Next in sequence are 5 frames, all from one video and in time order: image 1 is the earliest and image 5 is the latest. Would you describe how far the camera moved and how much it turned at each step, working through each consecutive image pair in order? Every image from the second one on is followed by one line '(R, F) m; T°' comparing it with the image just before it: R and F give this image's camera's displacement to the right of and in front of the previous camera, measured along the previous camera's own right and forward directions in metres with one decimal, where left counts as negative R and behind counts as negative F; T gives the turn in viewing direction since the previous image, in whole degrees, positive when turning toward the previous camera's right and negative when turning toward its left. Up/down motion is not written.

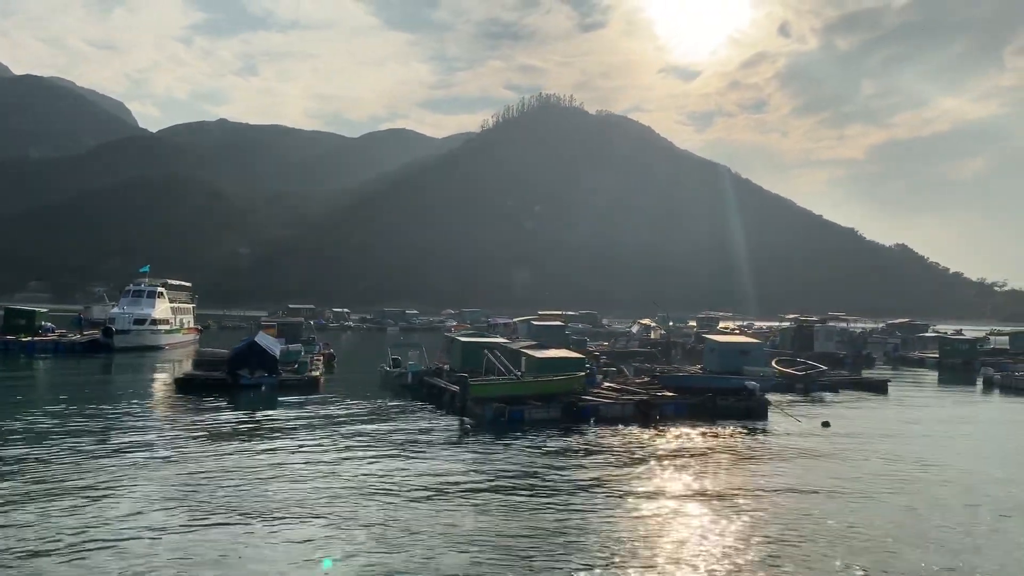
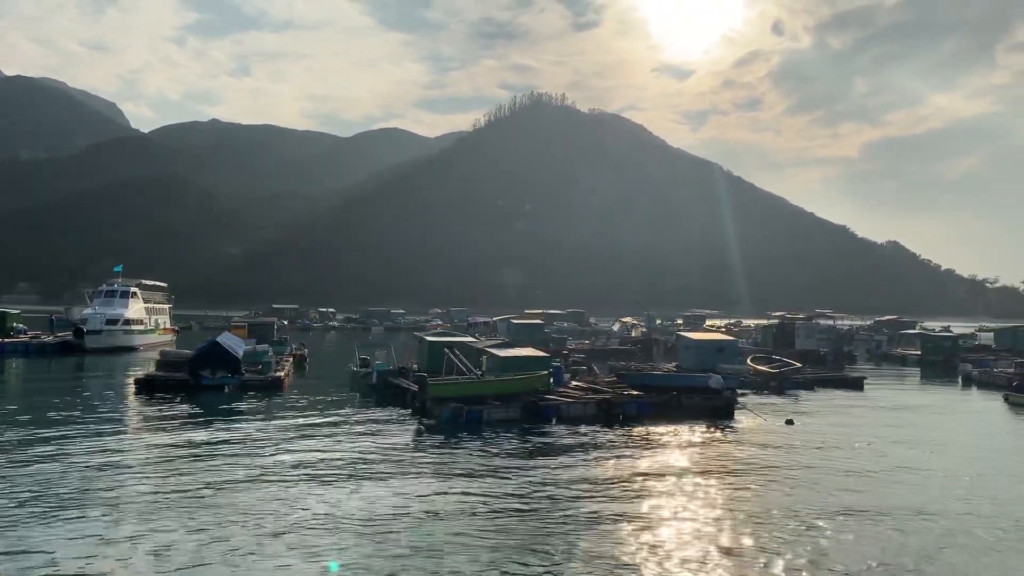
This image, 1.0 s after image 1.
(+1.2, +0.5) m; 0°
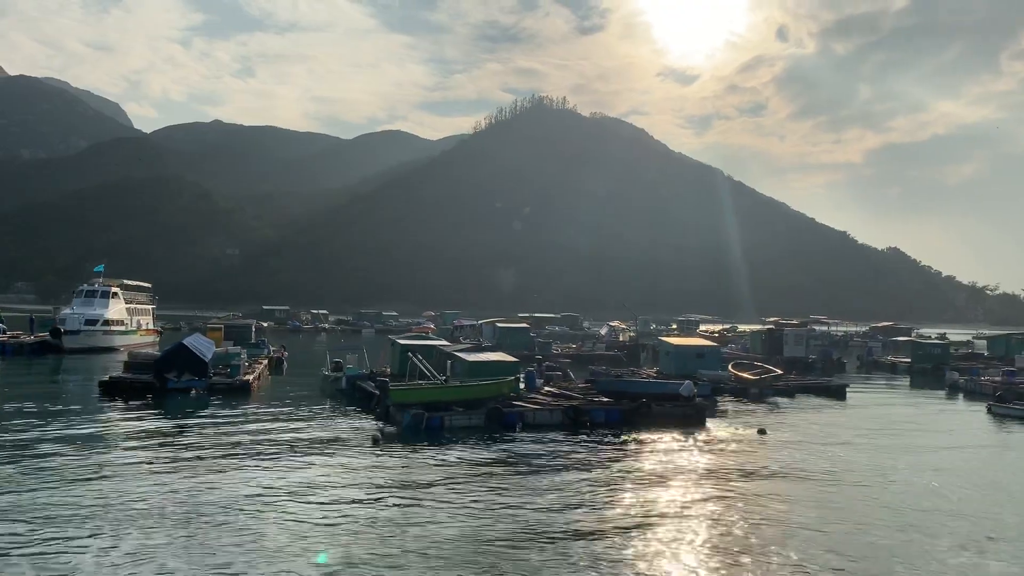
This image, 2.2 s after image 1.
(+1.1, +0.5) m; 0°
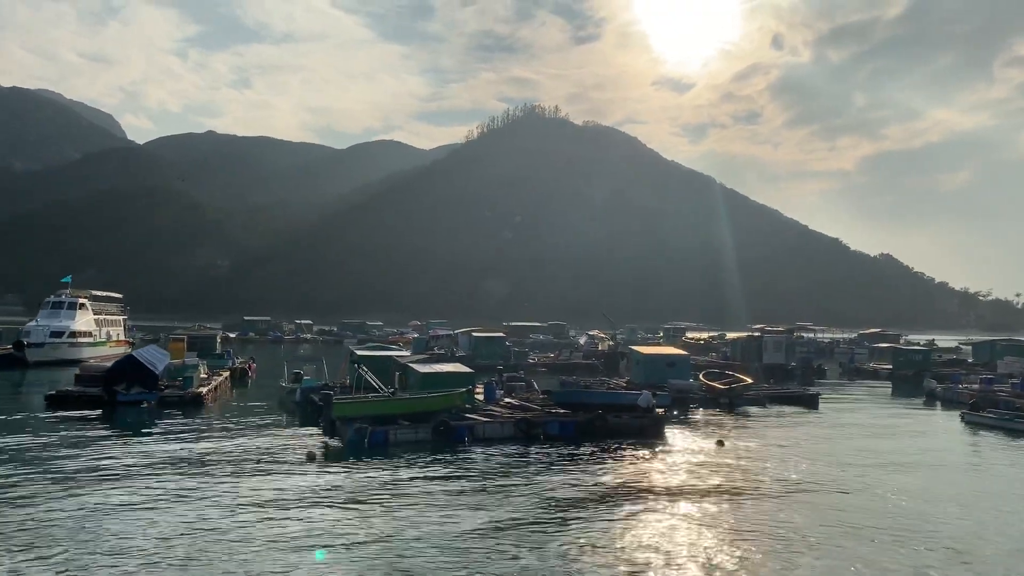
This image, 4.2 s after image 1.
(+1.4, +0.7) m; 0°
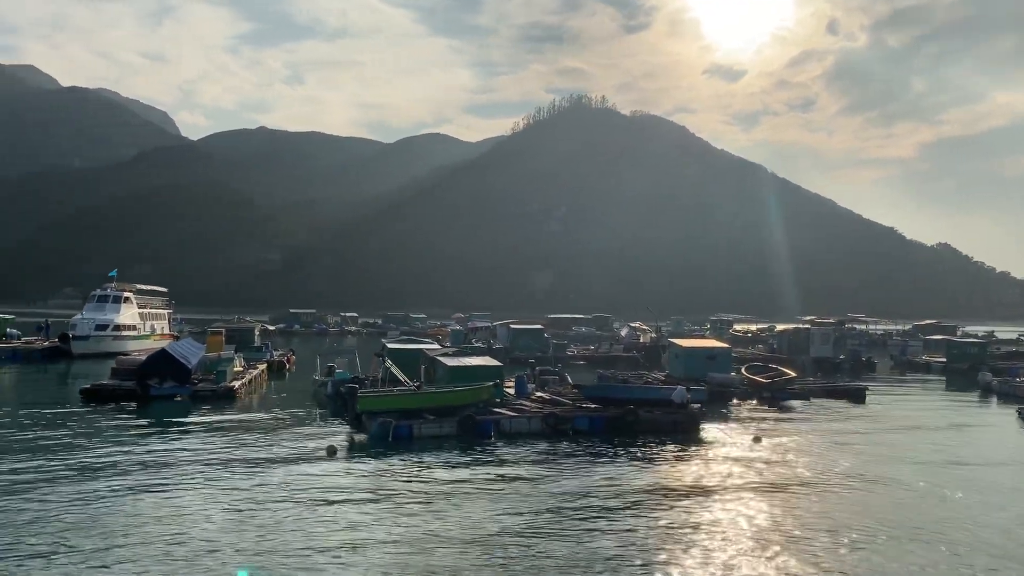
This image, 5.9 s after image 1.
(+0.5, +0.7) m; -3°
